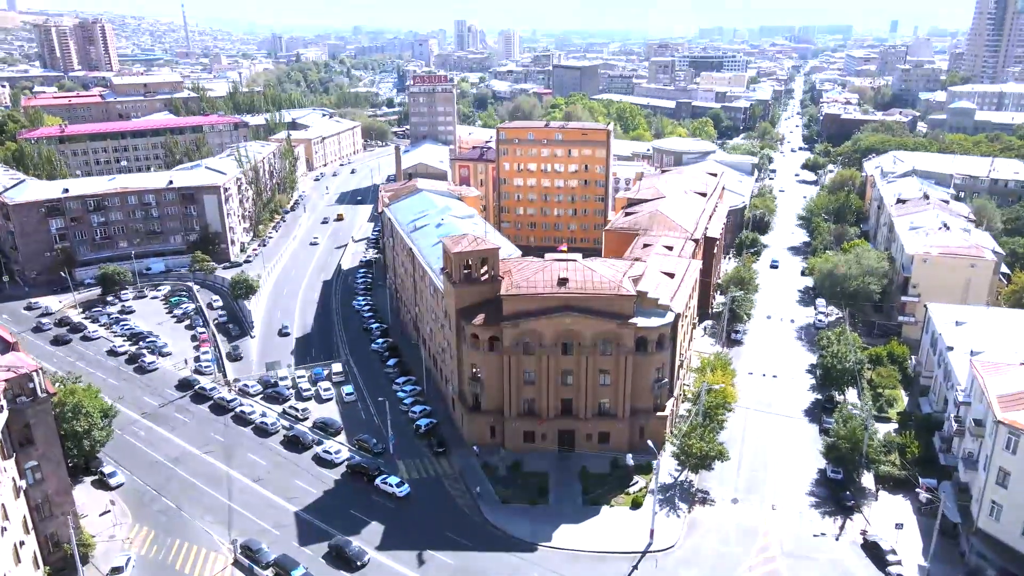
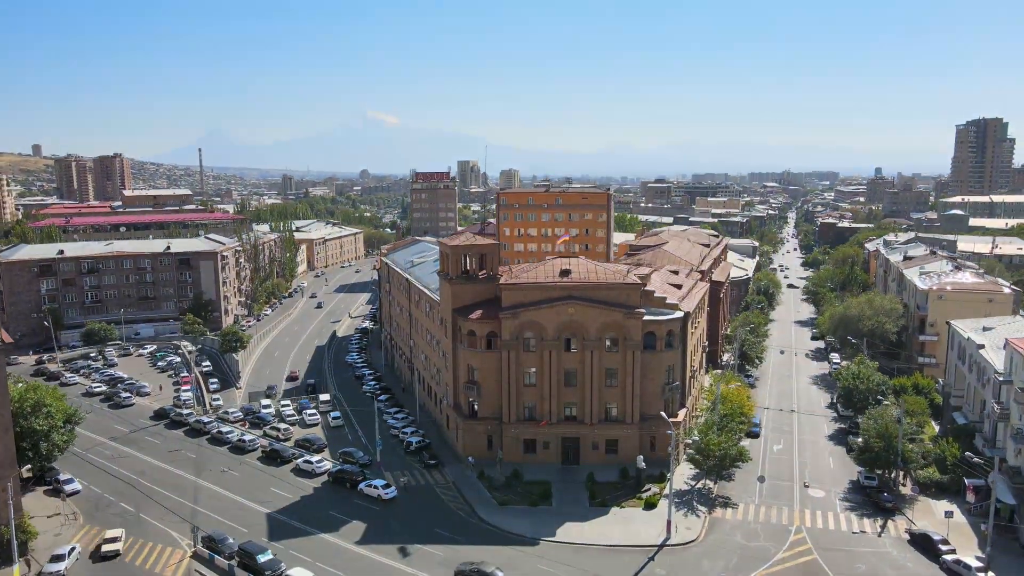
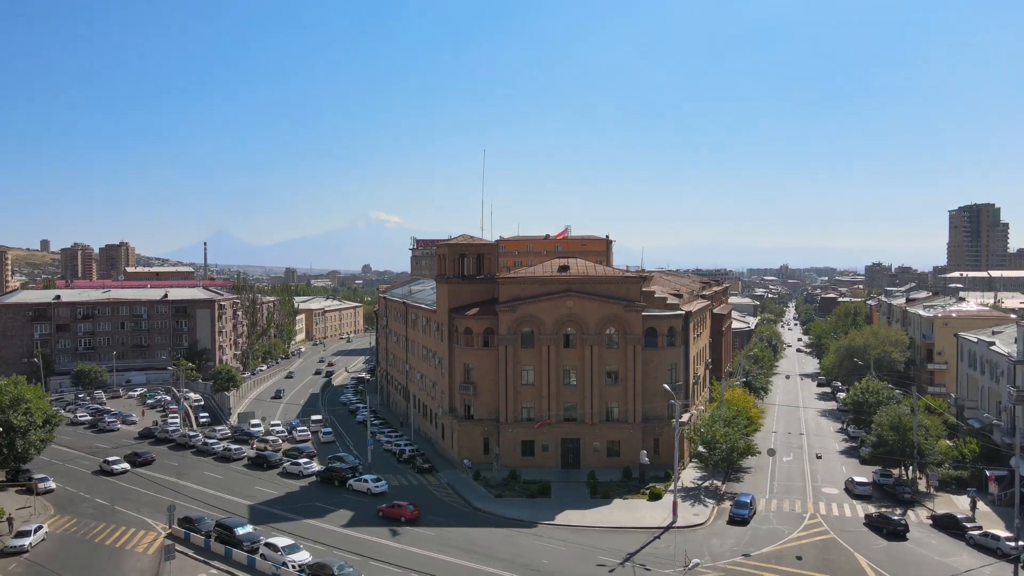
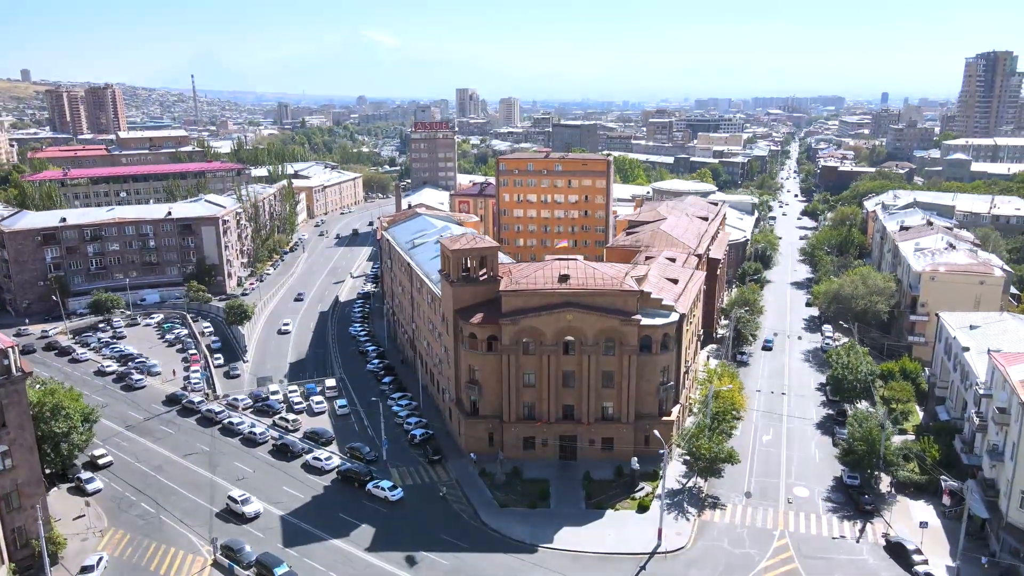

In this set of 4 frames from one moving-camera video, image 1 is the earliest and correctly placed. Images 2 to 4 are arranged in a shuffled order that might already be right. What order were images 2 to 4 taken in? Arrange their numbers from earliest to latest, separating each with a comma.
4, 2, 3
